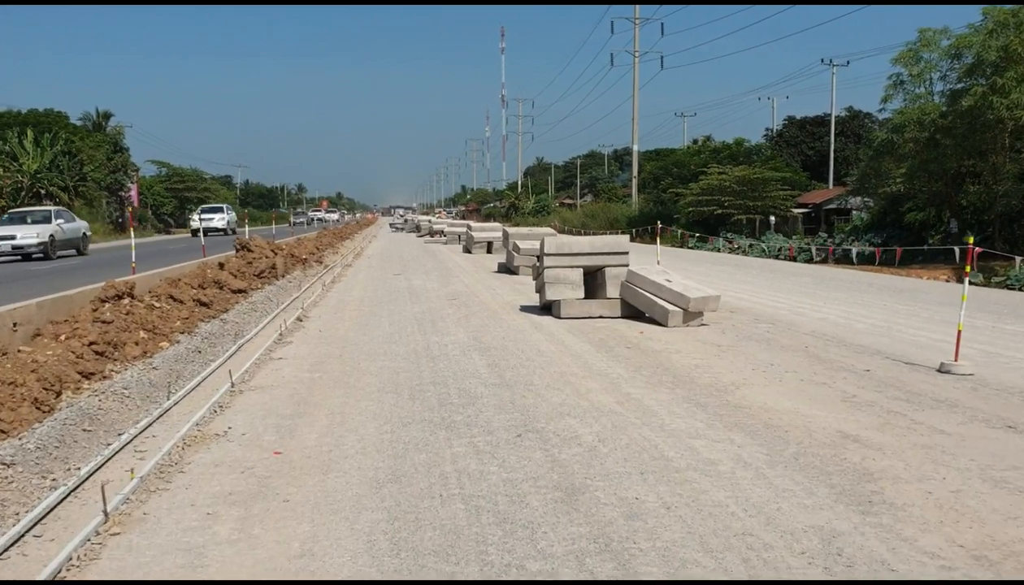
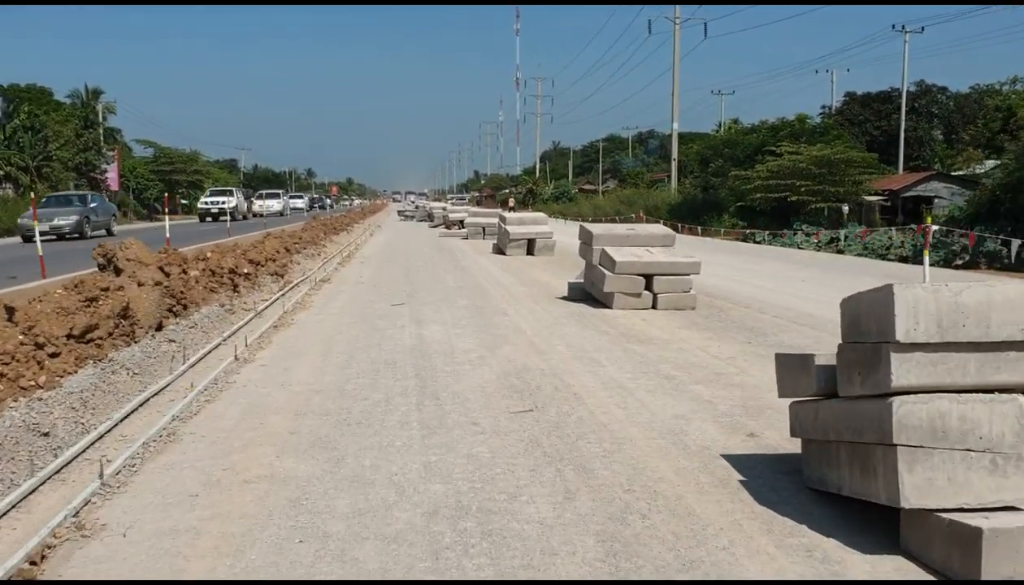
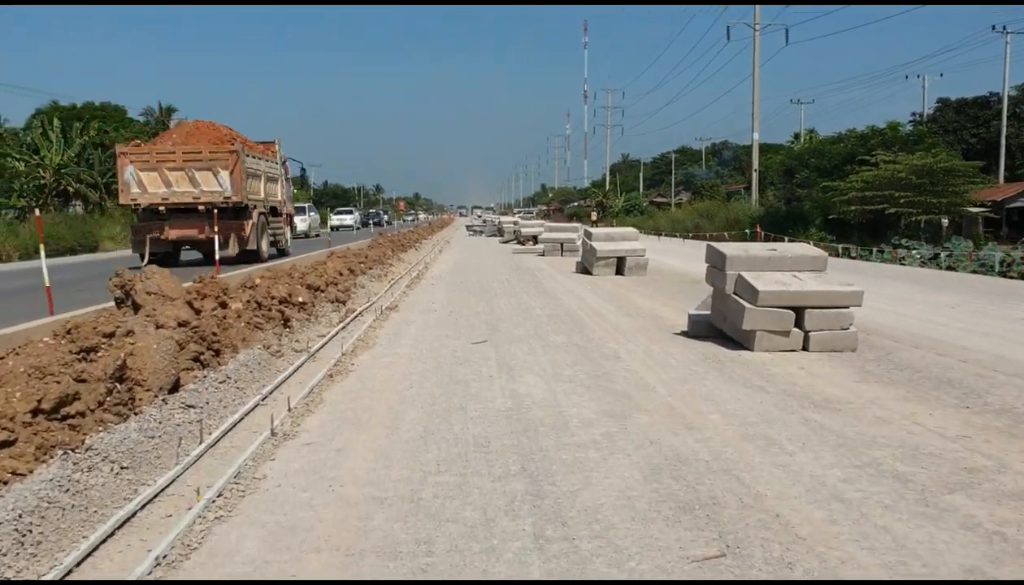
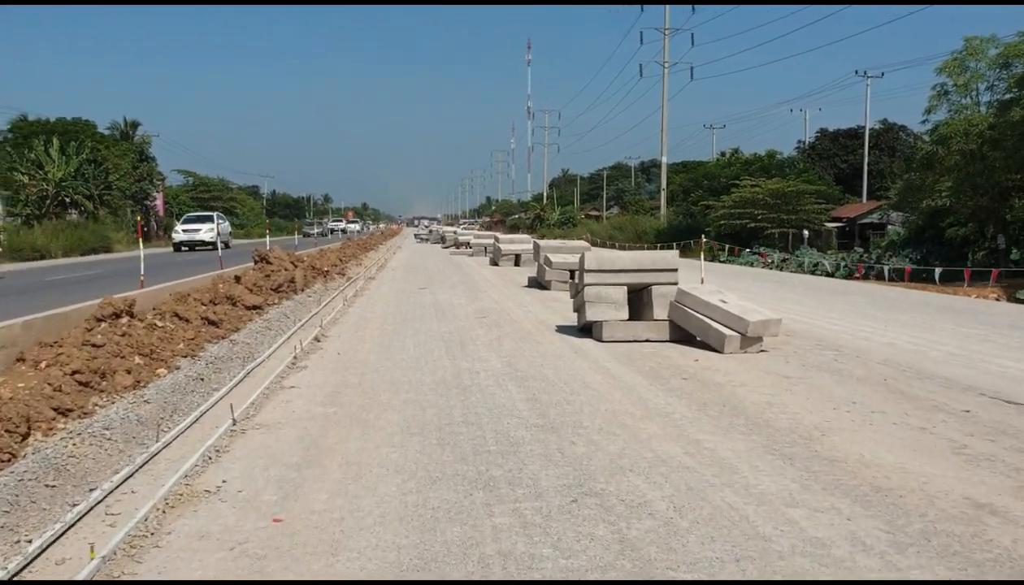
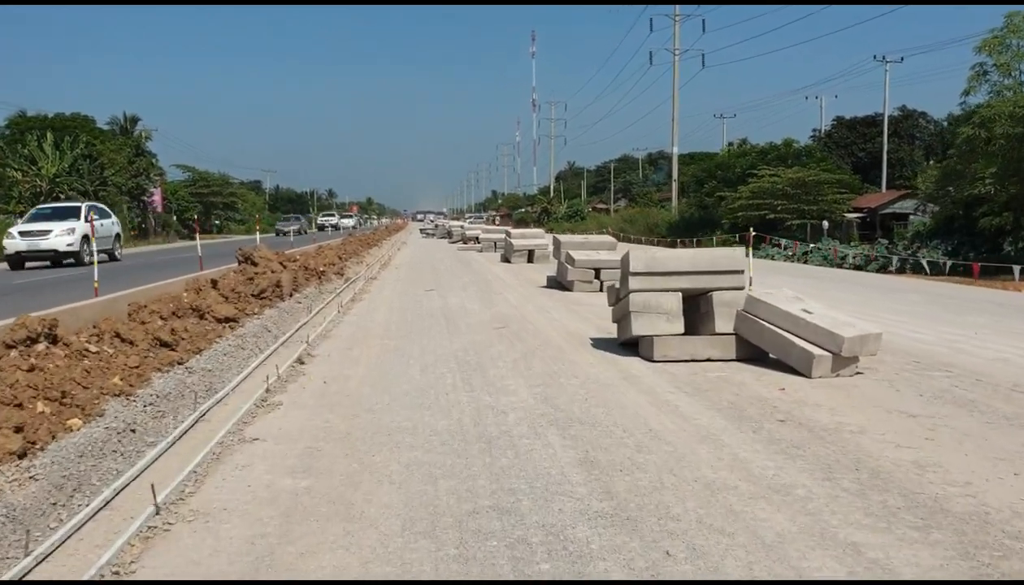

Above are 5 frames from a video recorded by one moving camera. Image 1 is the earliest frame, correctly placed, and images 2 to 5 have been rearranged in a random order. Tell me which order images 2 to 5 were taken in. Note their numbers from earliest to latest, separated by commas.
4, 5, 2, 3
